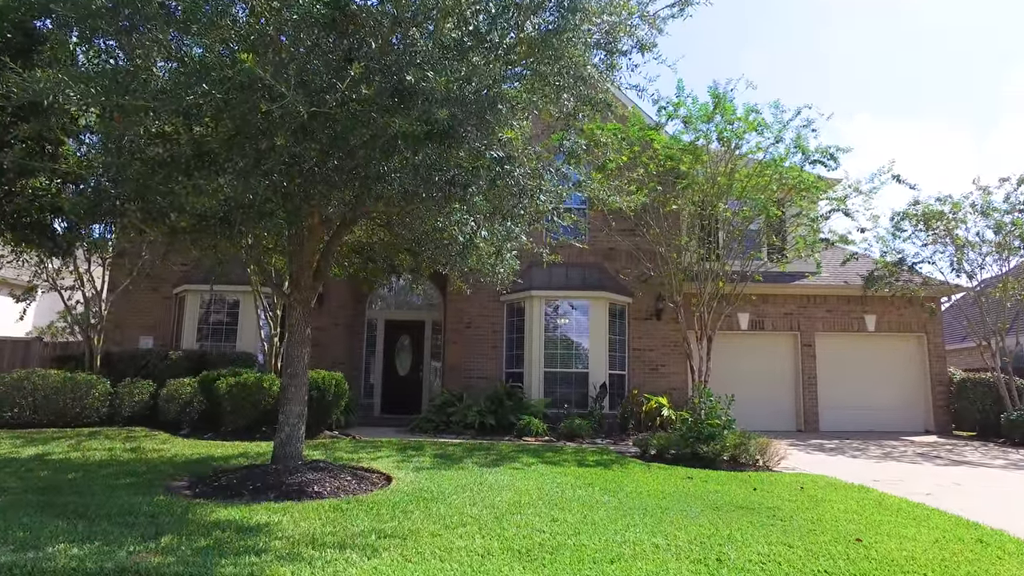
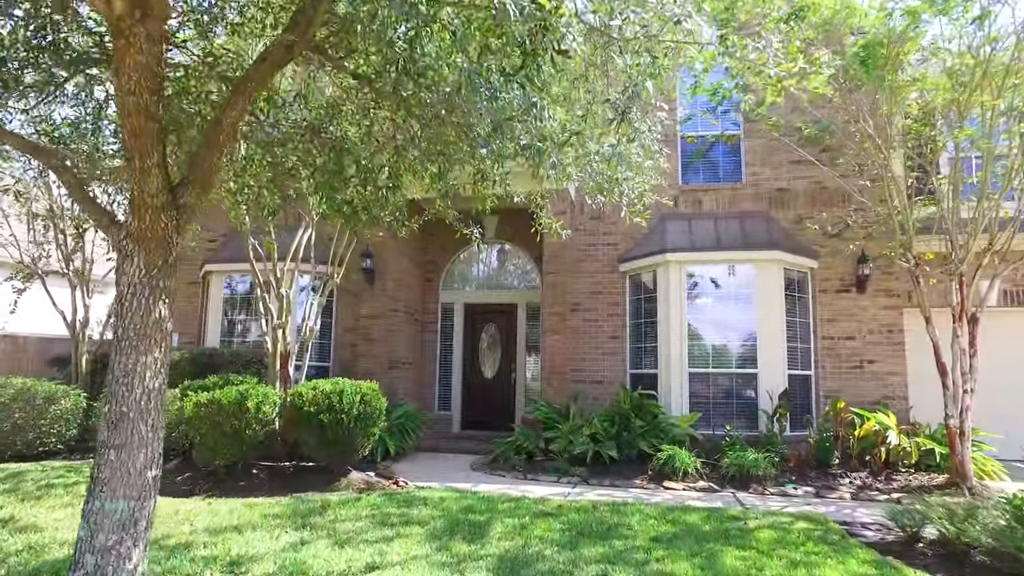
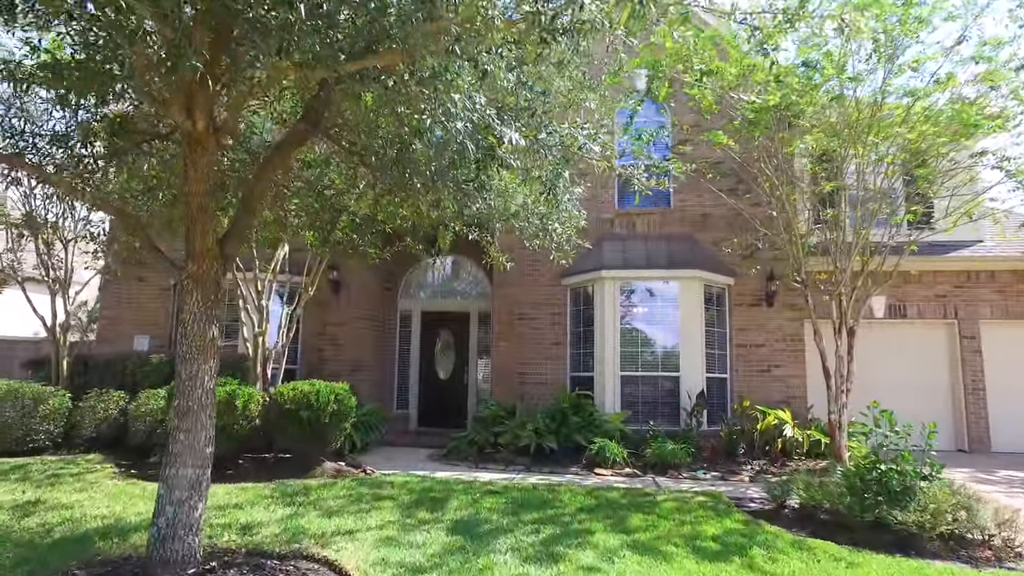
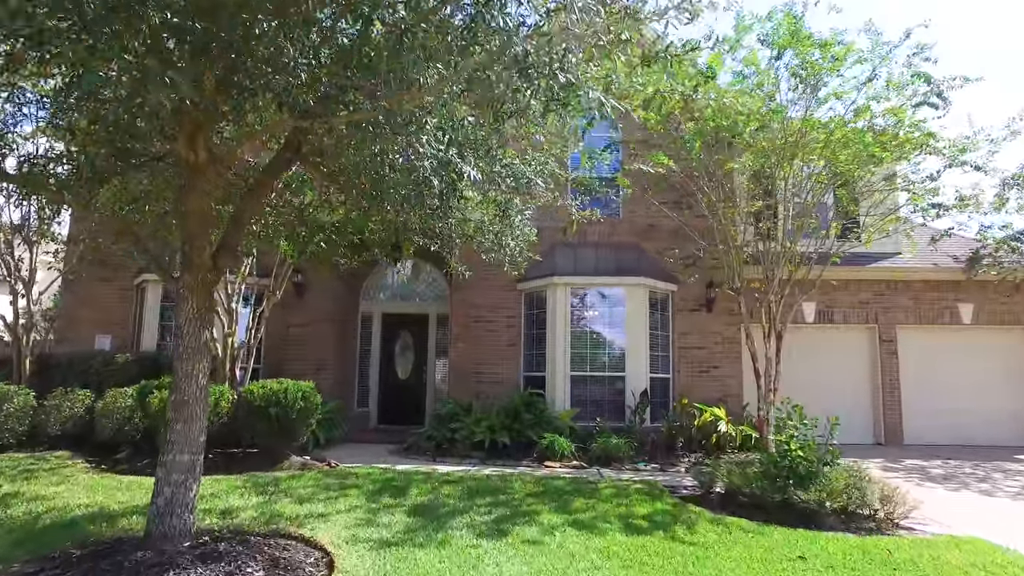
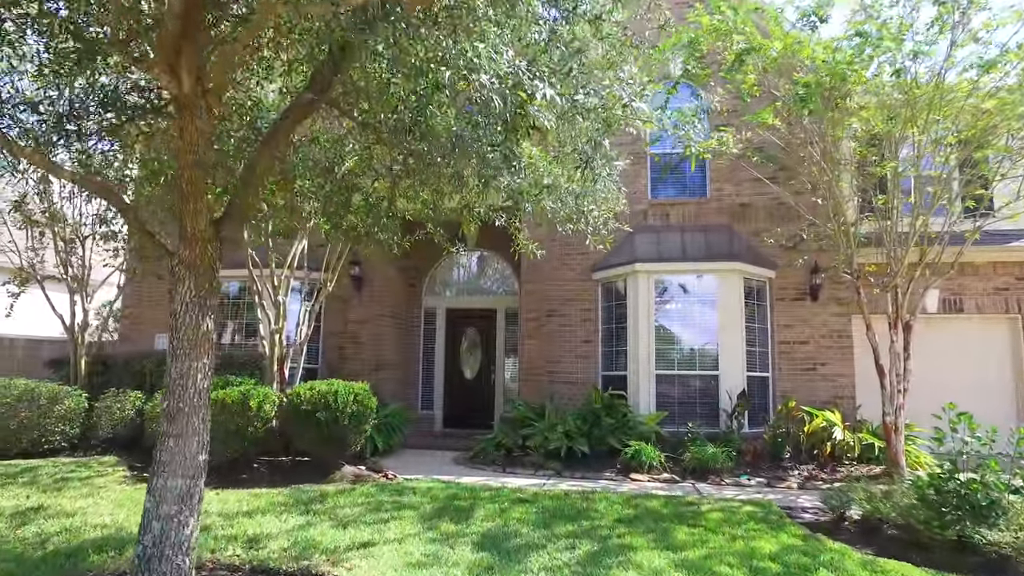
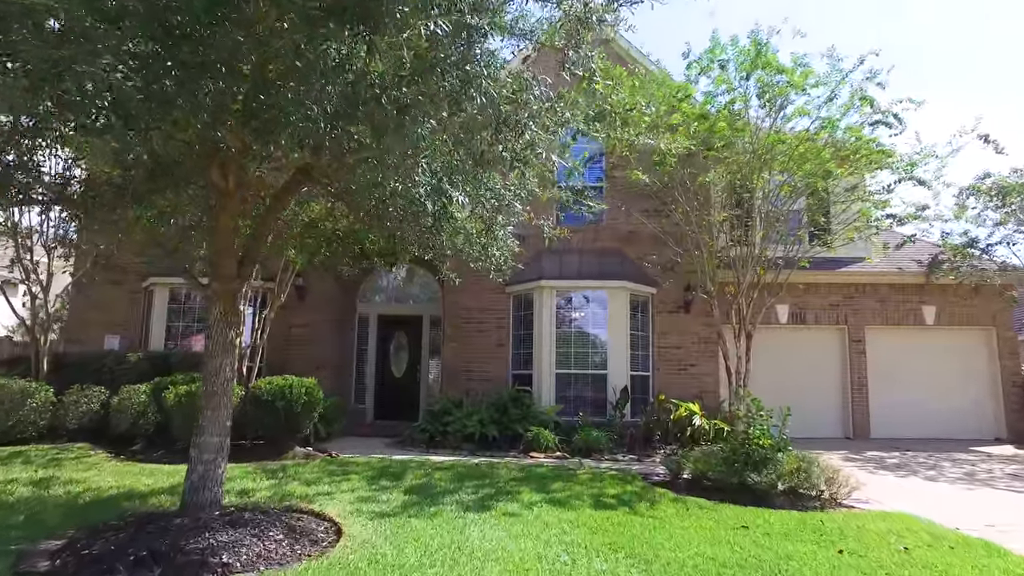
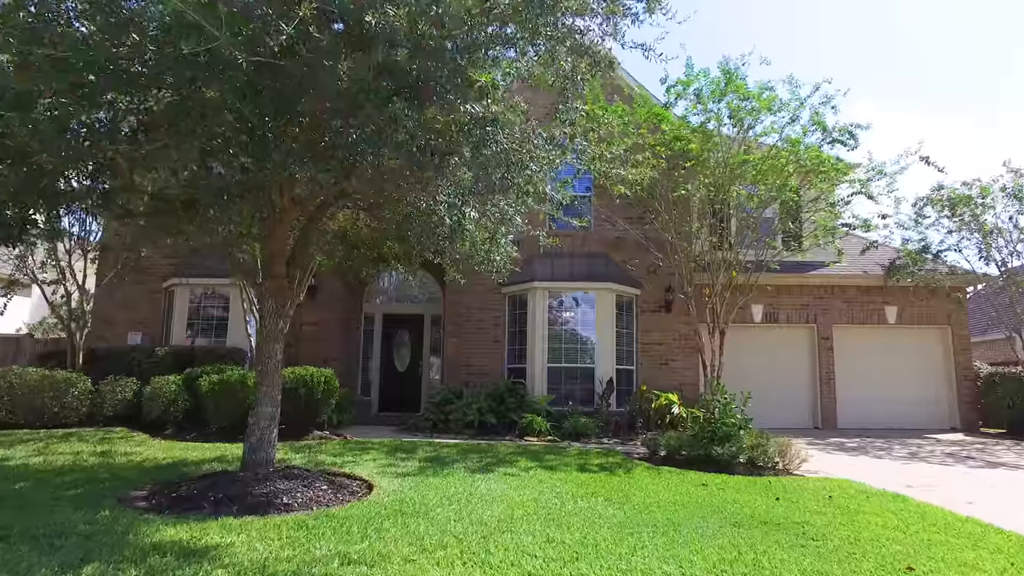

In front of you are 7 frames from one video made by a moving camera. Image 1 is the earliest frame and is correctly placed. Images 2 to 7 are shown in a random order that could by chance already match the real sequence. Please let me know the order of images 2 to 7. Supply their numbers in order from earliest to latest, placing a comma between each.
7, 6, 4, 3, 5, 2
